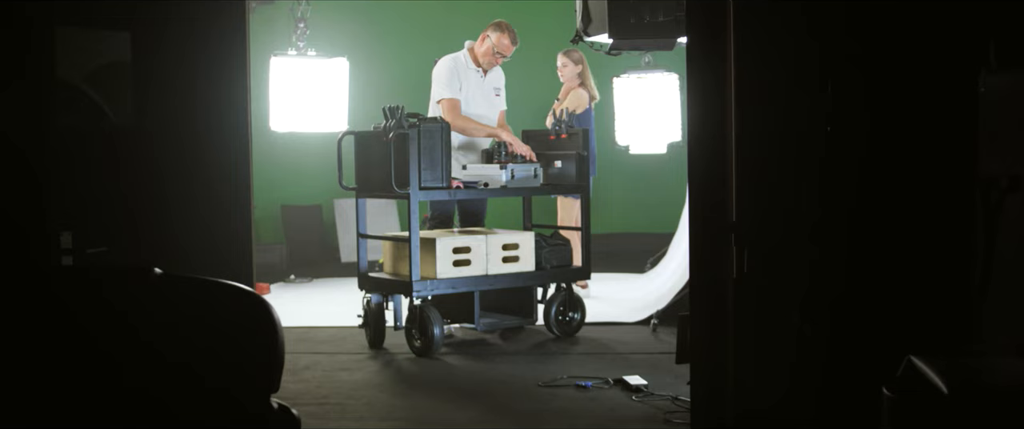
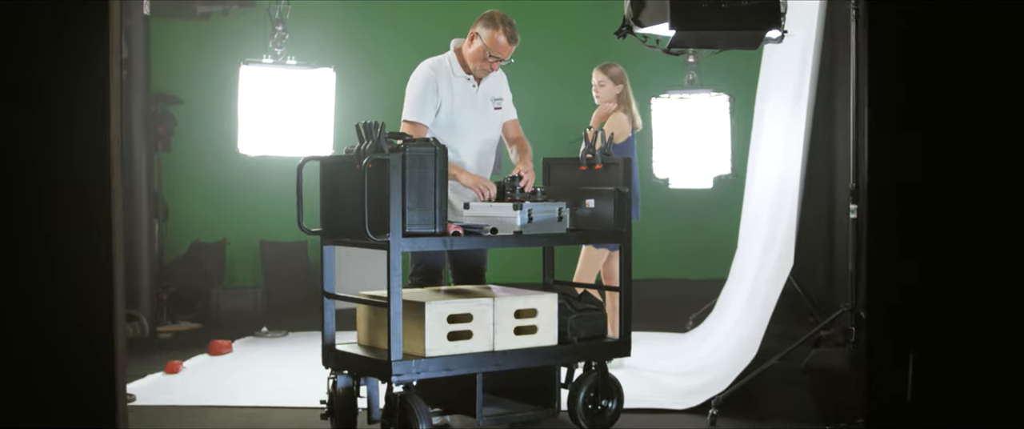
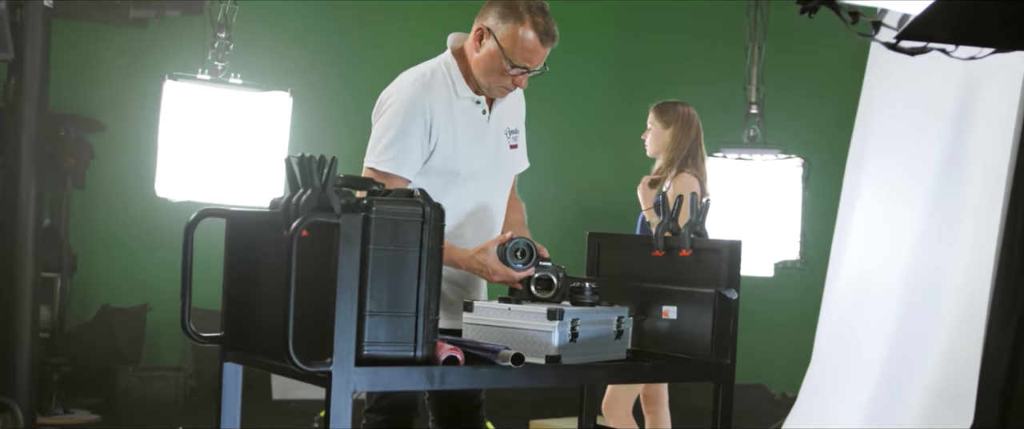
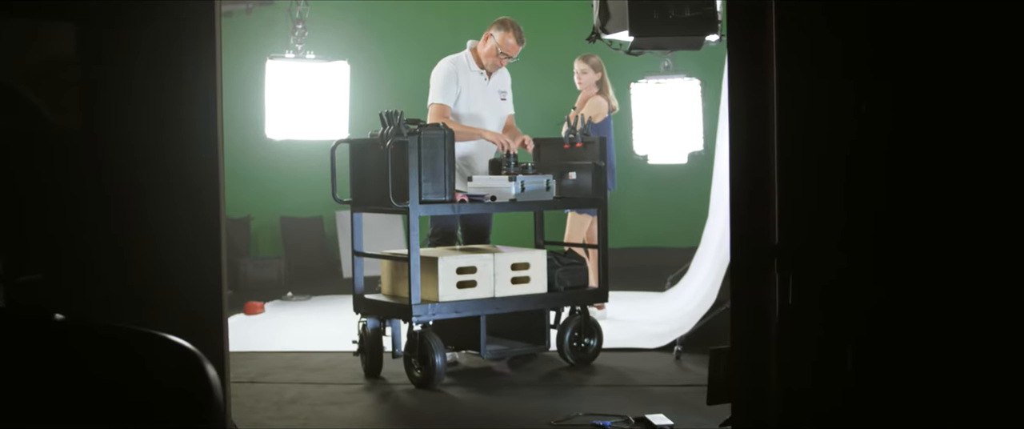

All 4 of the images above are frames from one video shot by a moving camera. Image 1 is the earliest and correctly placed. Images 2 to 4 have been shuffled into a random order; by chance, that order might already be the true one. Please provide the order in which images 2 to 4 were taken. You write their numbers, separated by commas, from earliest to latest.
4, 2, 3
